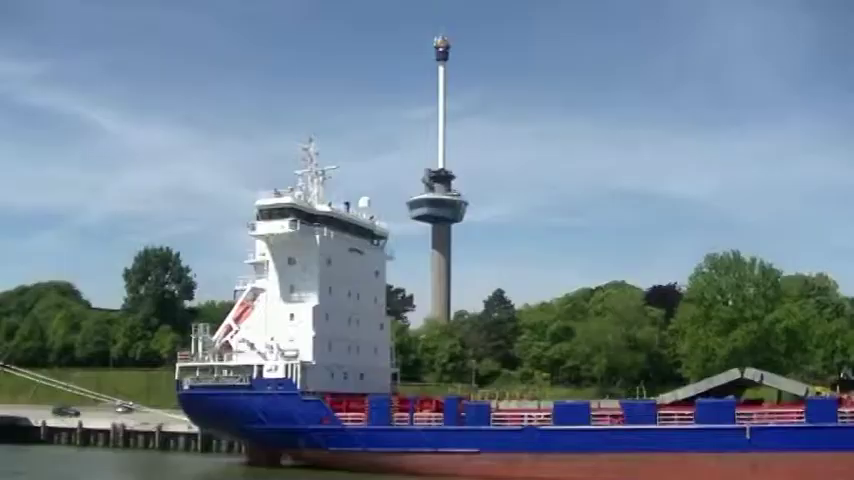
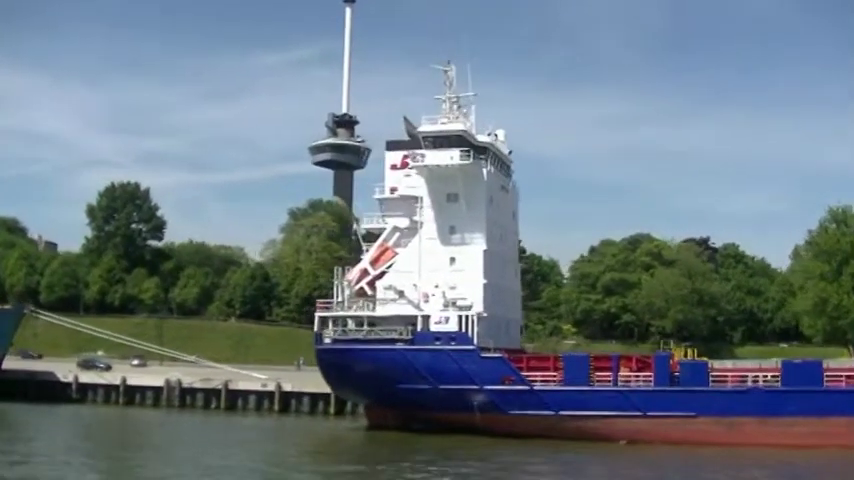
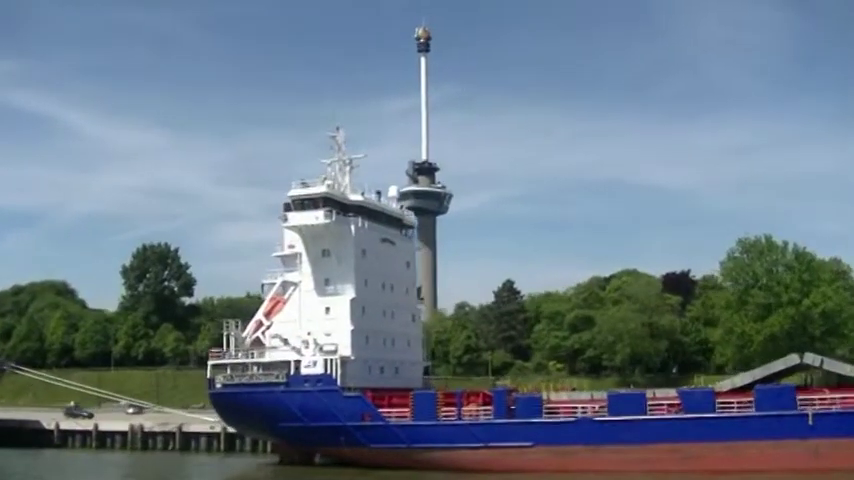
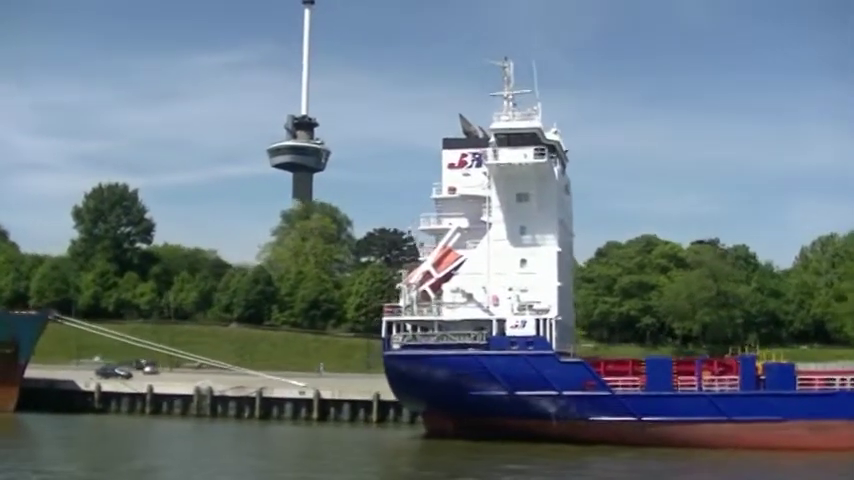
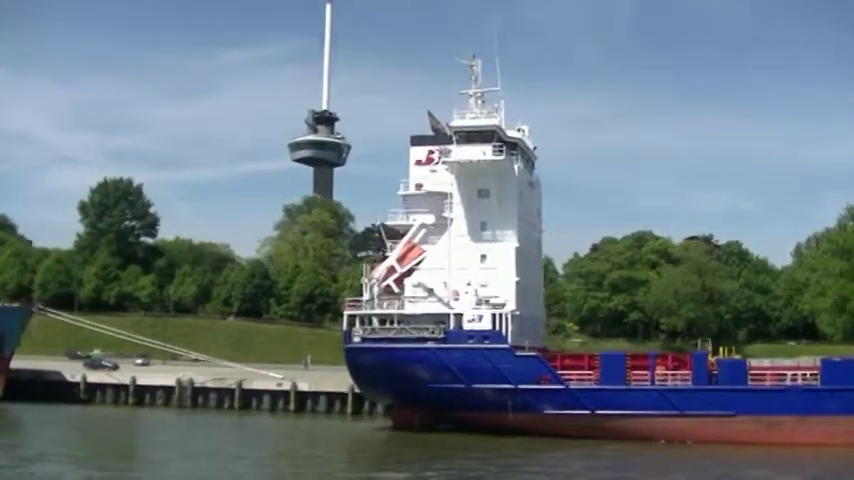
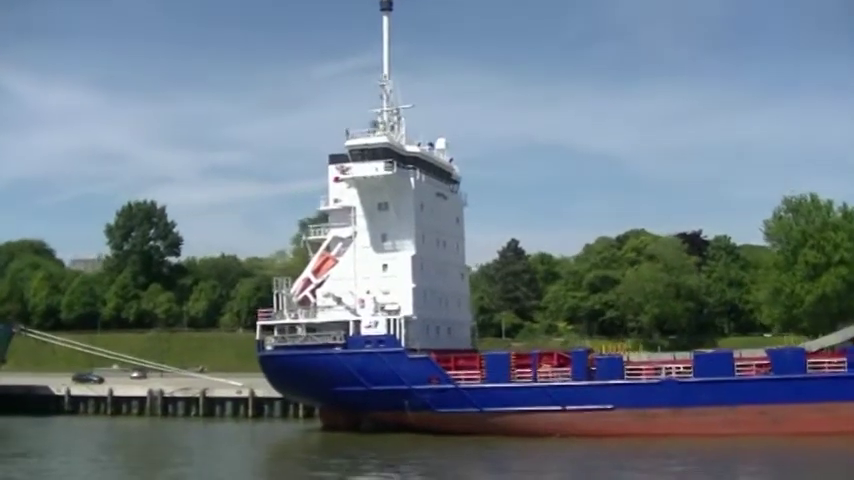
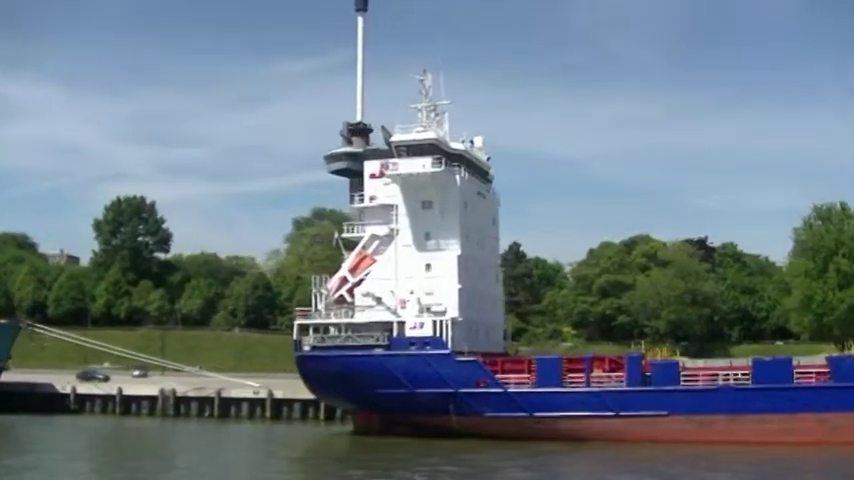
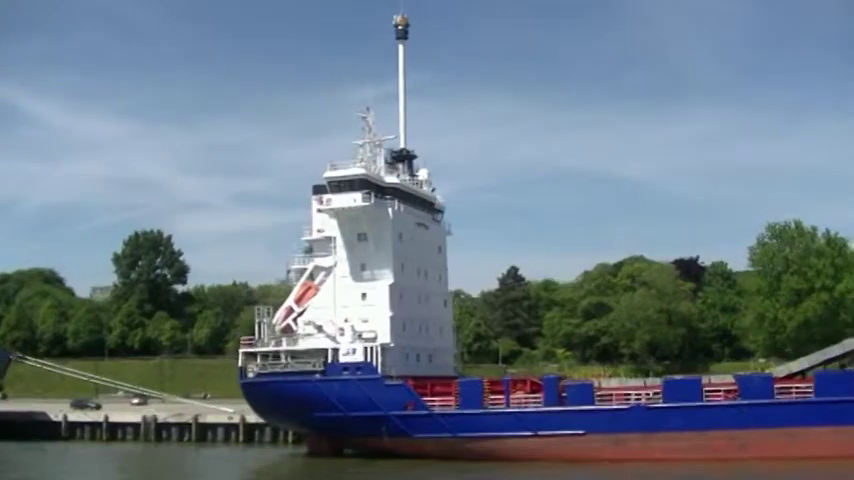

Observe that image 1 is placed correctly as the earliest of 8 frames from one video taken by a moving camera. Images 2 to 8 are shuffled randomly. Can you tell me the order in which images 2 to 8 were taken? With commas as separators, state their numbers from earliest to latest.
3, 8, 6, 7, 2, 5, 4
